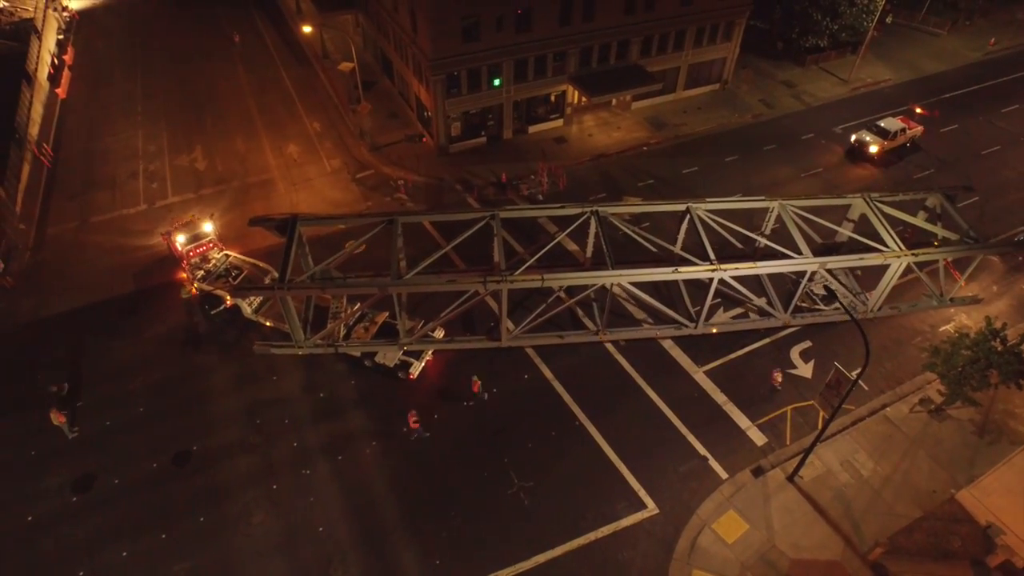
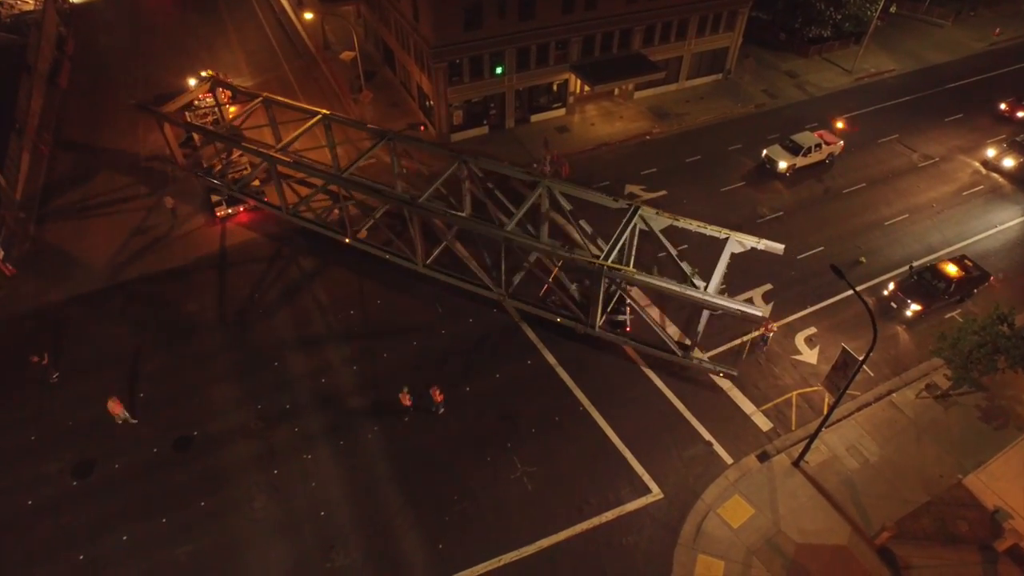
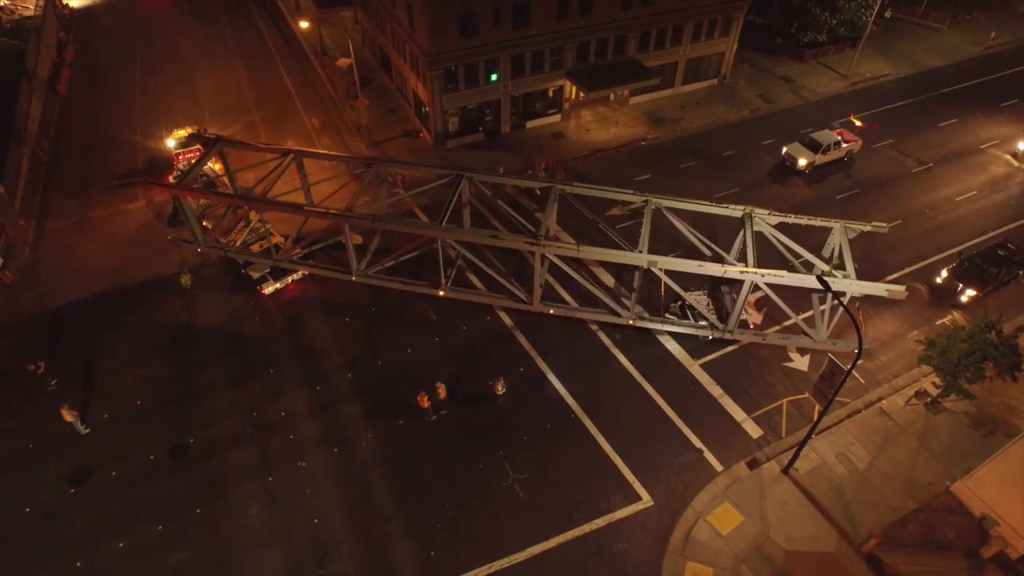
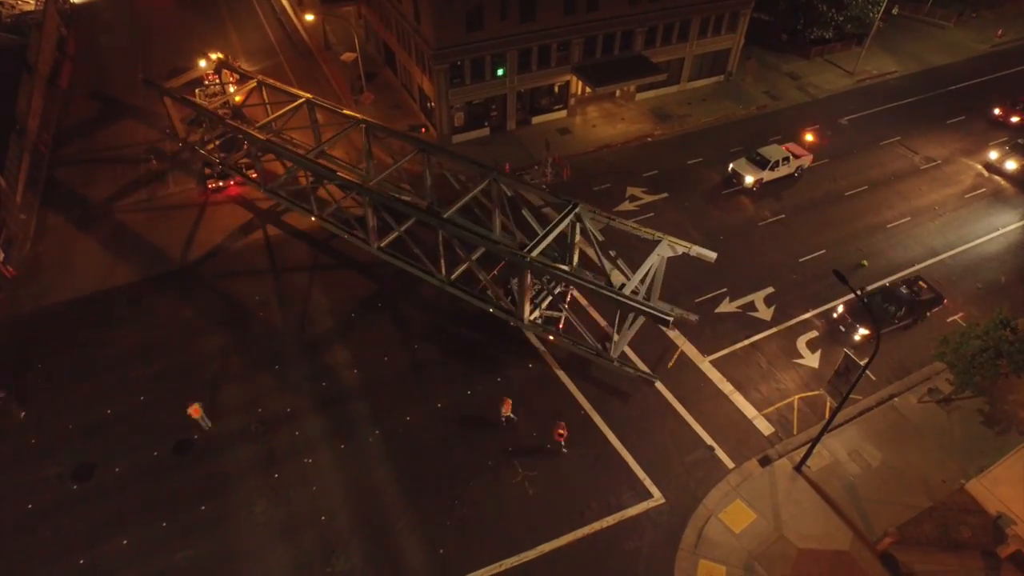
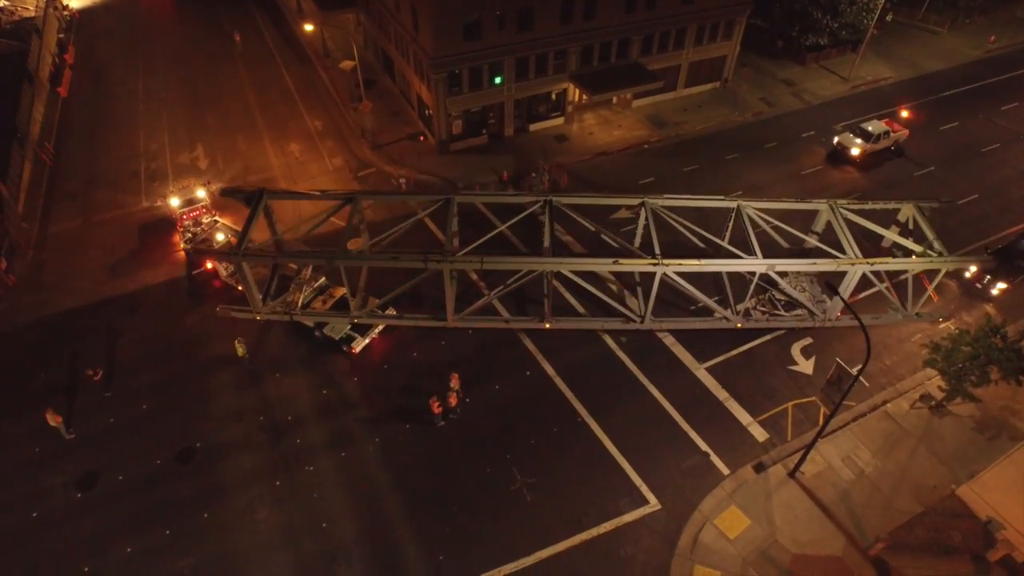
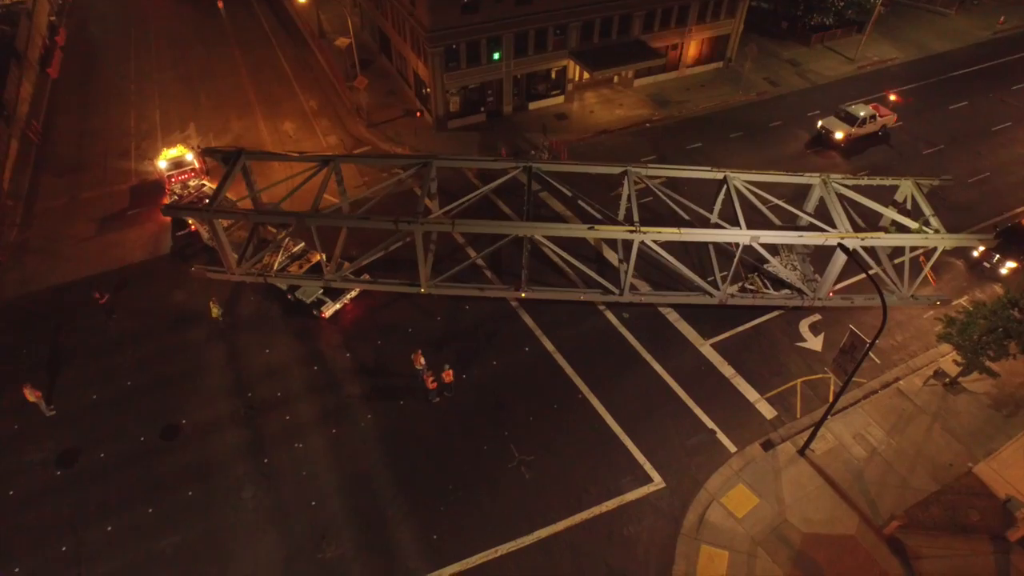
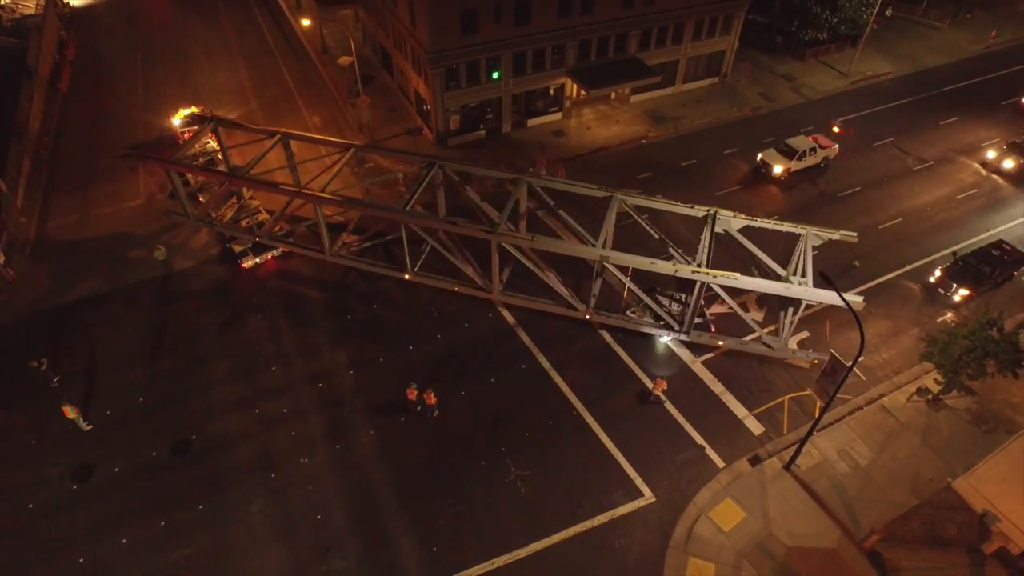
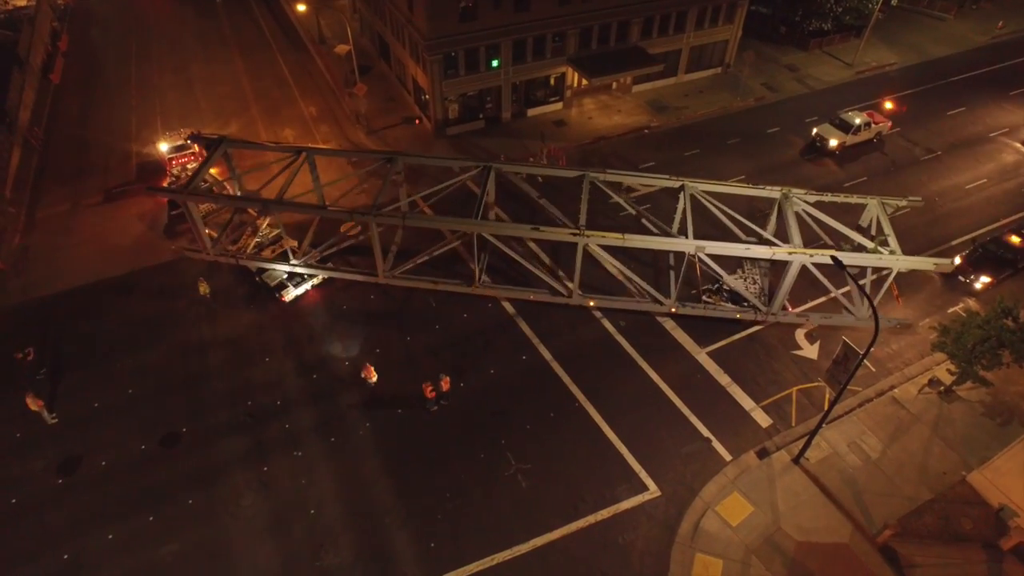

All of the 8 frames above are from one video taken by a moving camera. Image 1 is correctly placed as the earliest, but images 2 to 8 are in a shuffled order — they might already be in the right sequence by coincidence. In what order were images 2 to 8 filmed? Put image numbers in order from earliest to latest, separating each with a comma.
5, 6, 8, 3, 7, 2, 4
